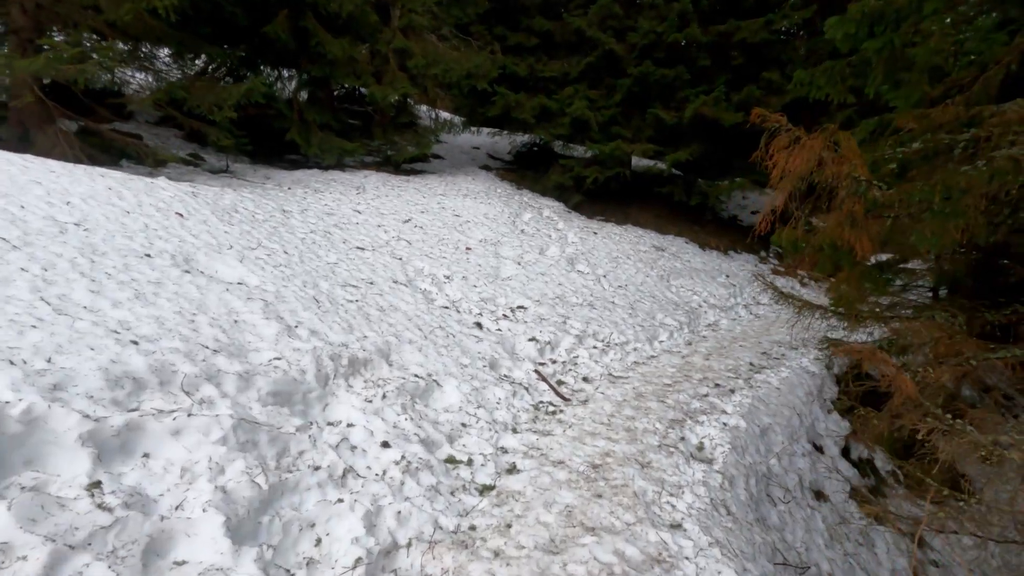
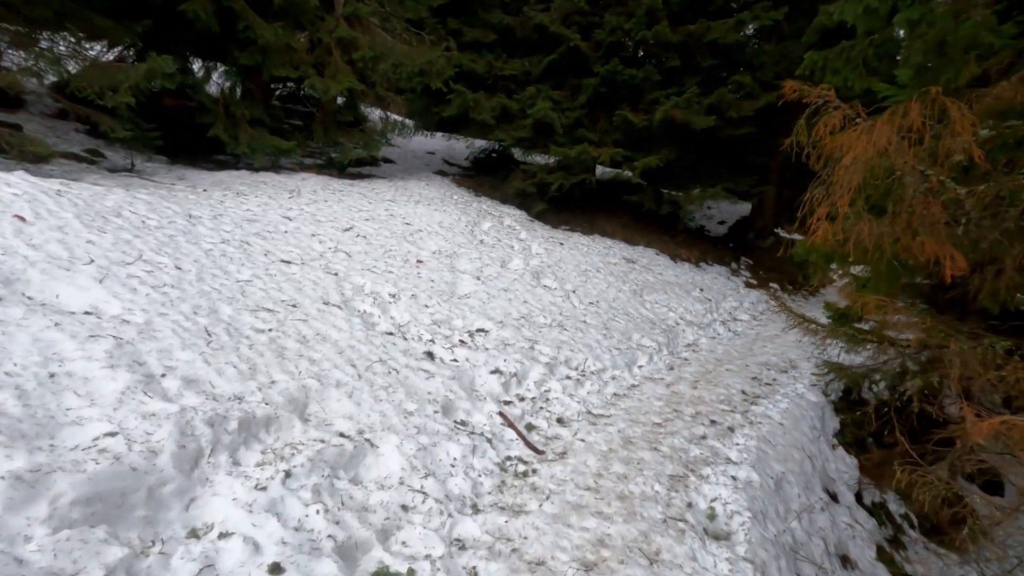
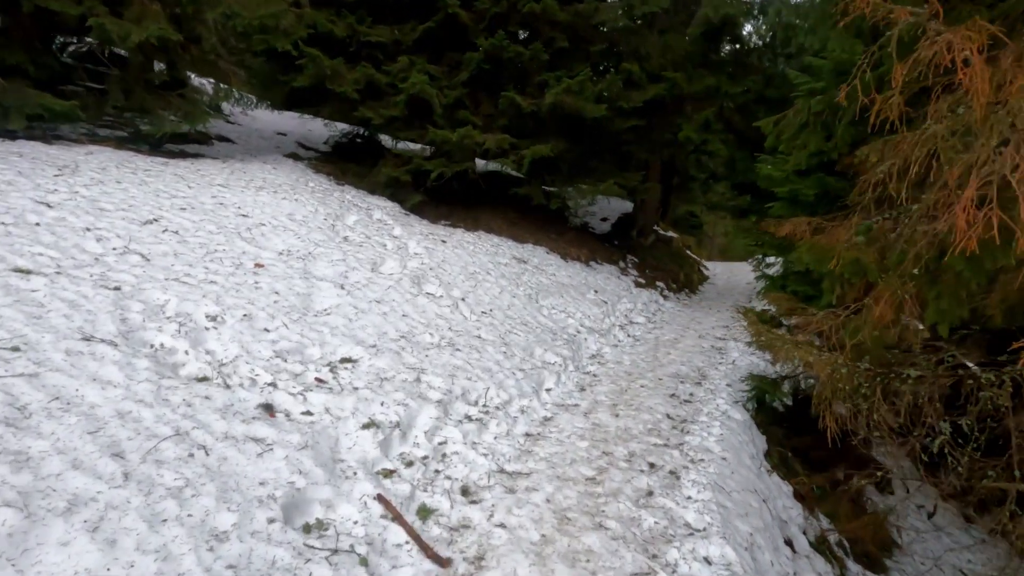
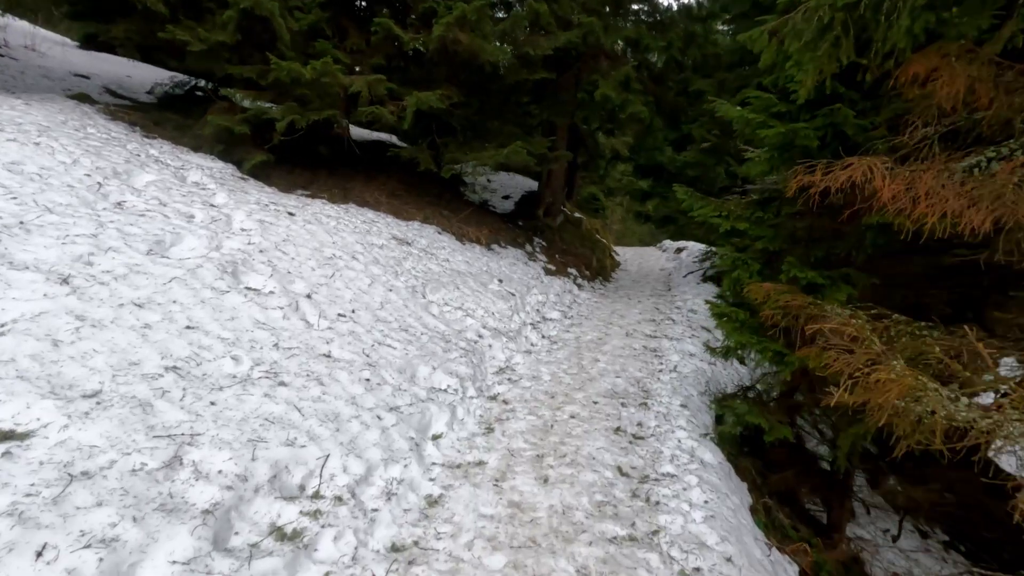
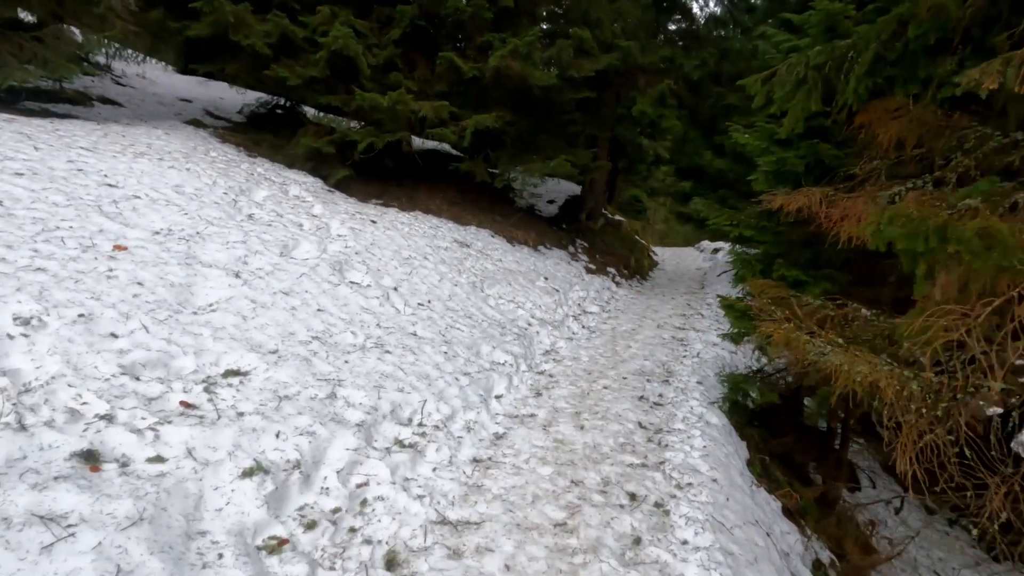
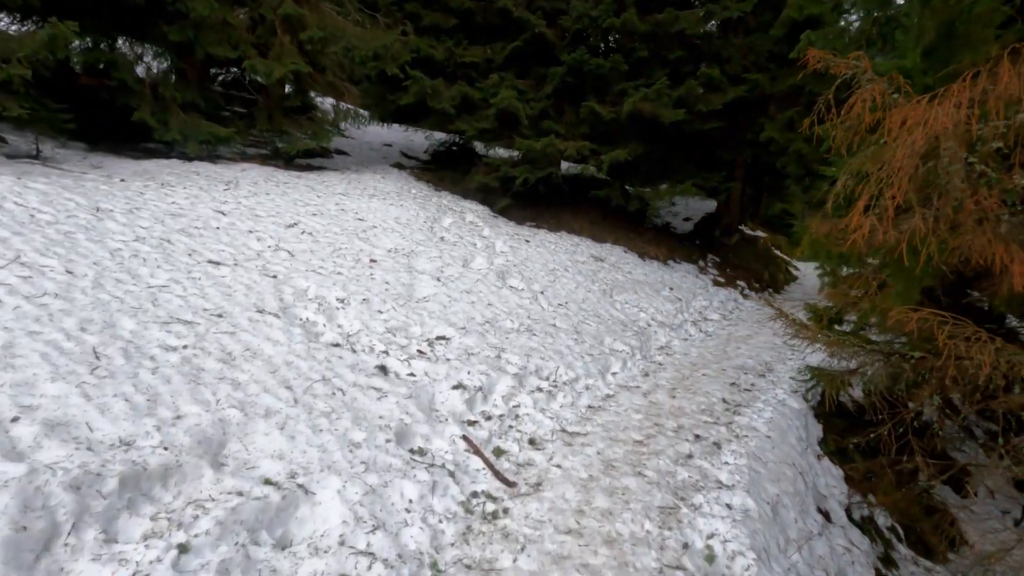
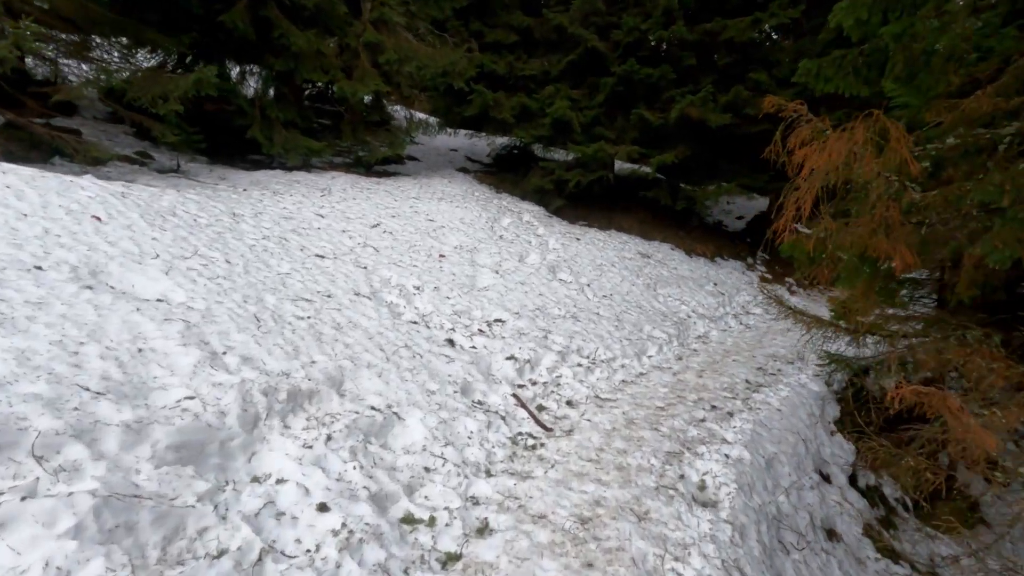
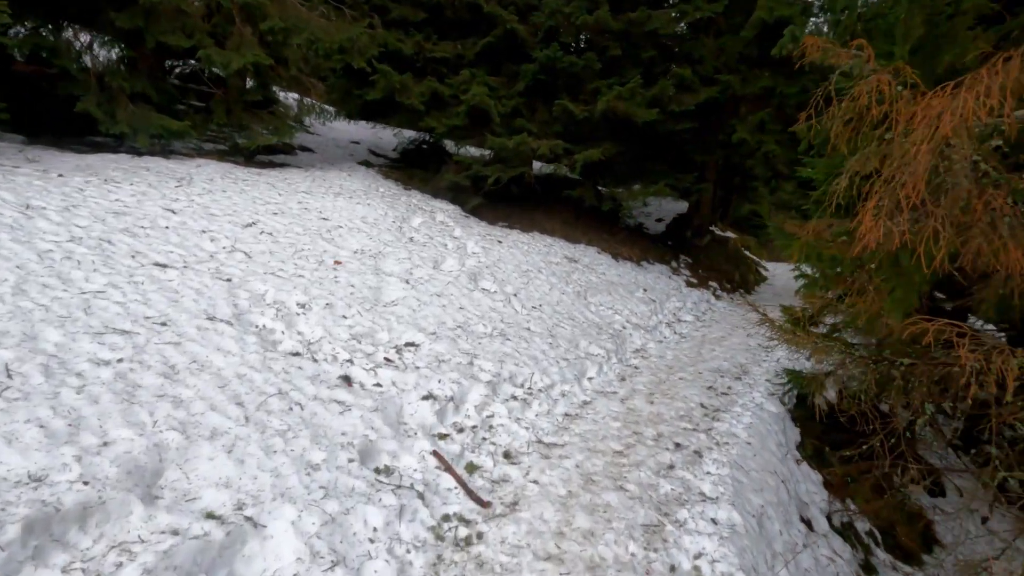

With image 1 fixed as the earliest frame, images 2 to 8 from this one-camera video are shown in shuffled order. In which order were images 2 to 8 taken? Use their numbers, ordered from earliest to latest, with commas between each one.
7, 2, 6, 8, 3, 5, 4
